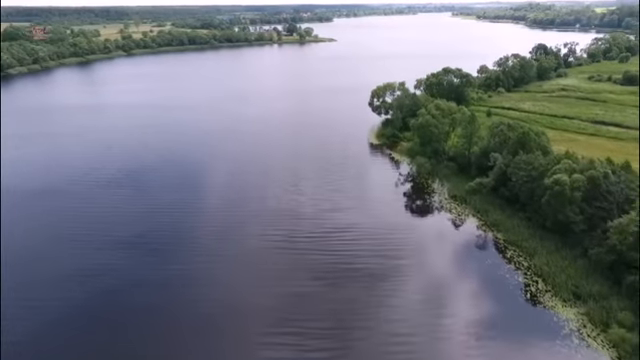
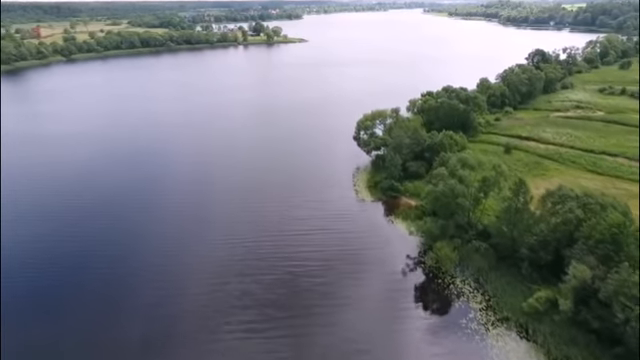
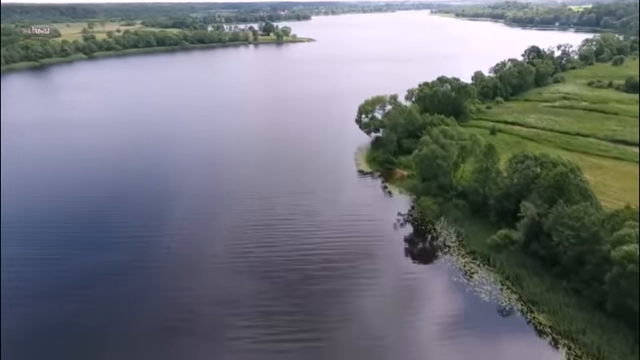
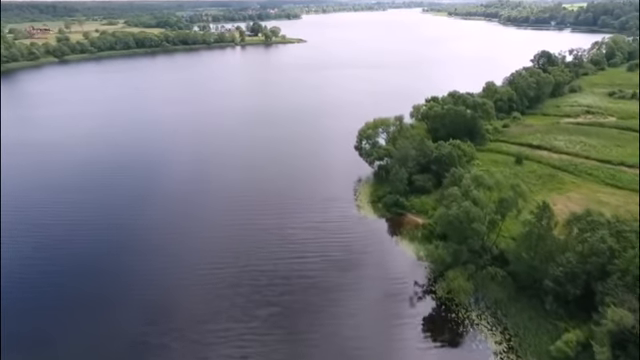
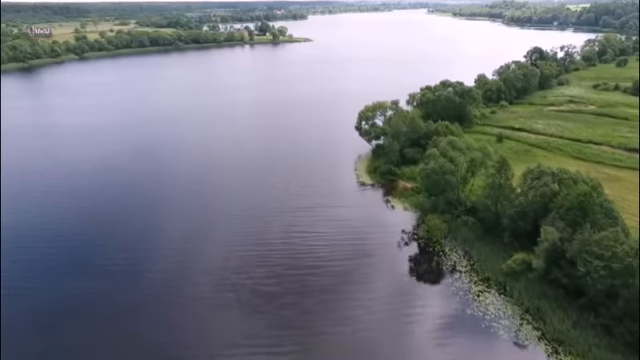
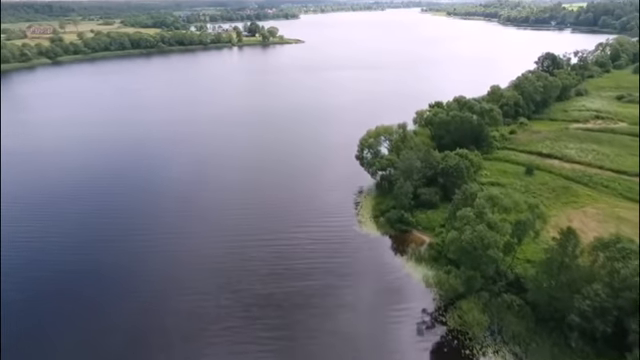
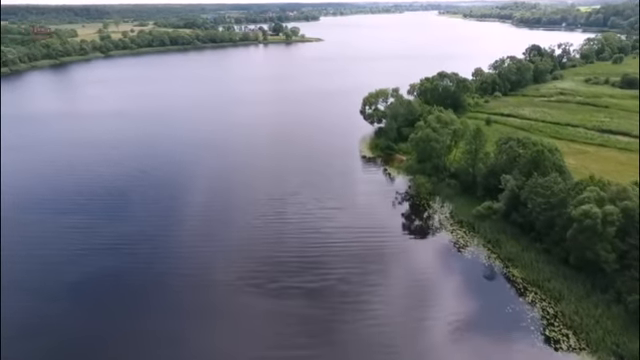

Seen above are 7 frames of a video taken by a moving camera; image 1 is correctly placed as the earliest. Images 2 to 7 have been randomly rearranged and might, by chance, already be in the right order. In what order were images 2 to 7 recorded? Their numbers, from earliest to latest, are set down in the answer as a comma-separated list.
7, 3, 5, 2, 4, 6
